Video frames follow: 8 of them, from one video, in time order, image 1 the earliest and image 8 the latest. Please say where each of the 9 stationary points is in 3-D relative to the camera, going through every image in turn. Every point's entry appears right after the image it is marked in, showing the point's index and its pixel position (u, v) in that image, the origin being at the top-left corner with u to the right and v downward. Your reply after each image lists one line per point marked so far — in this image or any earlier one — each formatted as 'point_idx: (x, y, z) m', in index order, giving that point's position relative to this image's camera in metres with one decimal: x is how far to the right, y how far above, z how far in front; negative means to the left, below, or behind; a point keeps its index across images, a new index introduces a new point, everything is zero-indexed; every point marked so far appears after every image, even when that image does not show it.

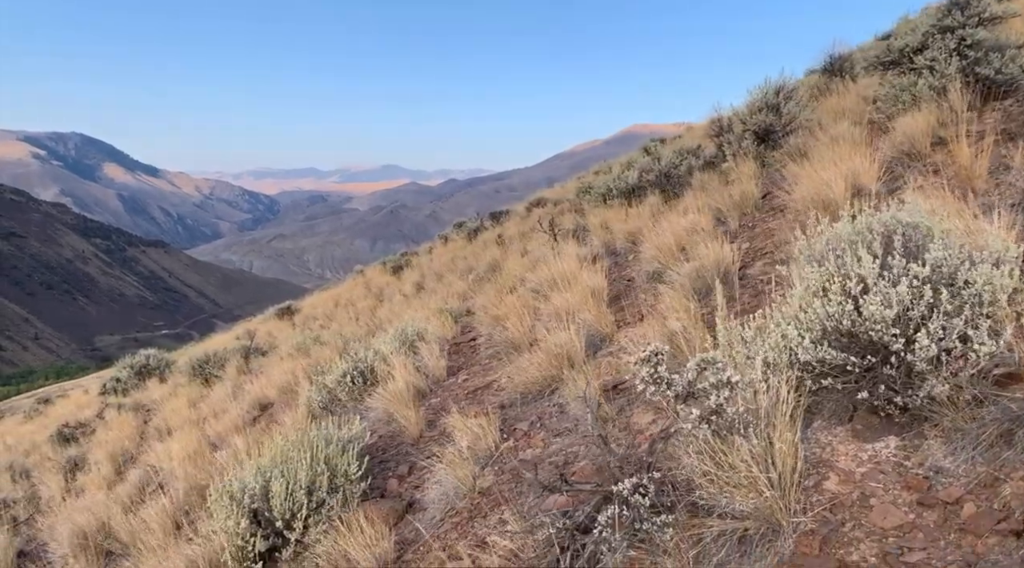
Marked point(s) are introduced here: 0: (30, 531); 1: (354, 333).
0: (-5.0, -2.5, +8.0) m
1: (-2.8, -0.9, +13.6) m
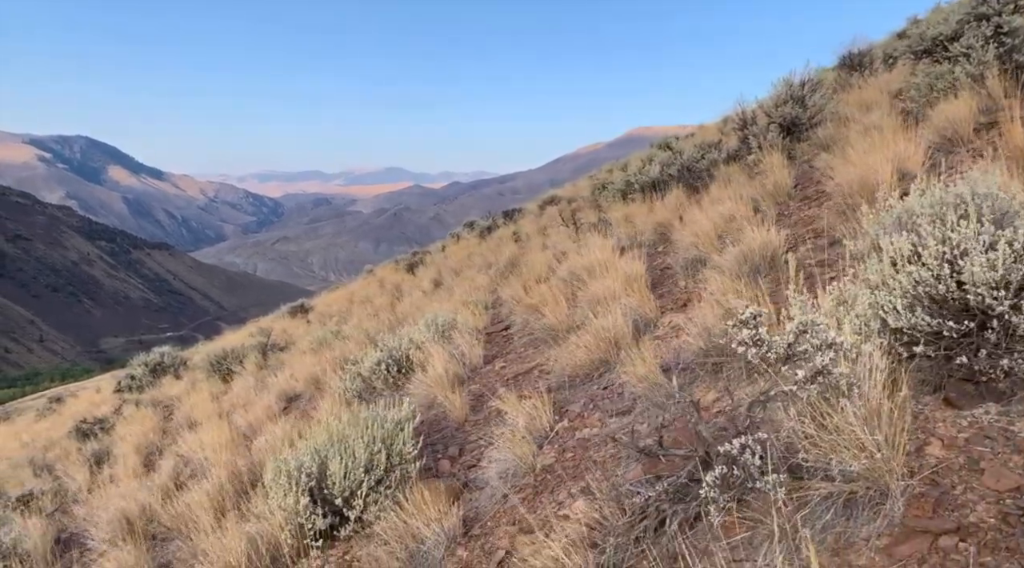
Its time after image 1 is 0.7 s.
0: (-4.6, -2.4, +7.9) m
1: (-2.4, -0.8, +13.6) m
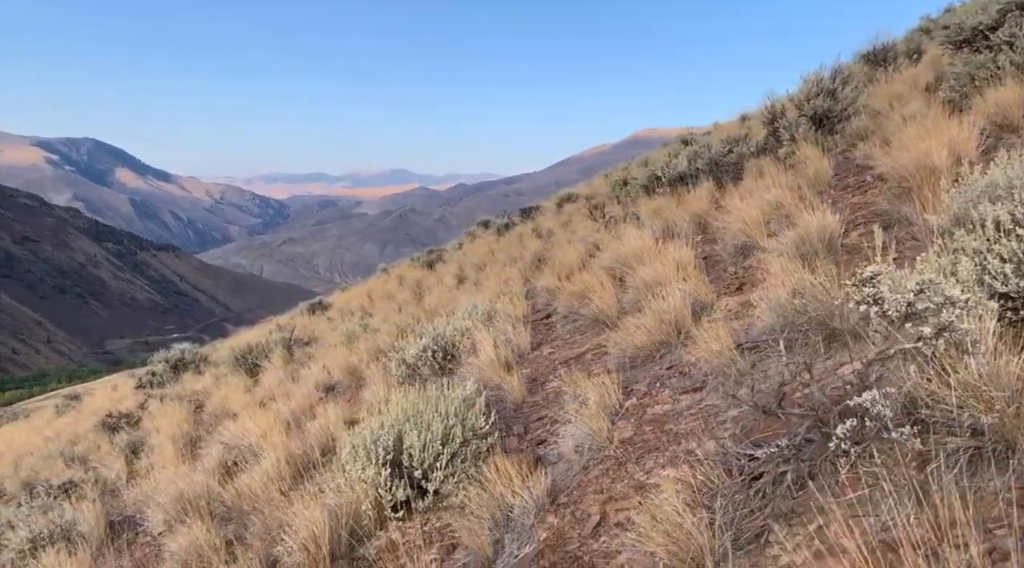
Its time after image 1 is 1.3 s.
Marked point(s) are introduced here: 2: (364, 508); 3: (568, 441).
0: (-4.1, -2.3, +8.0) m
1: (-1.9, -0.6, +13.6) m
2: (-0.8, -1.3, +4.4) m
3: (+0.3, -0.9, +4.4) m
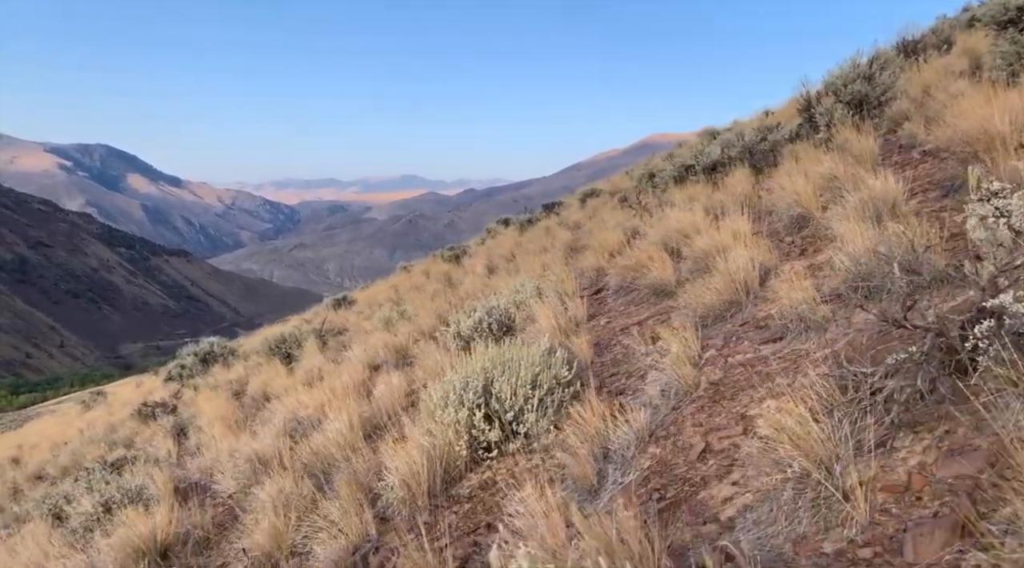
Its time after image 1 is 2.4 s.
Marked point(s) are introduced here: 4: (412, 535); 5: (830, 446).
0: (-3.6, -2.0, +8.2) m
1: (-1.2, -0.4, +13.8) m
2: (-0.3, -1.0, +4.5) m
3: (+0.8, -0.6, +4.6) m
4: (-0.5, -1.3, +4.0) m
5: (+1.2, -0.6, +2.9) m
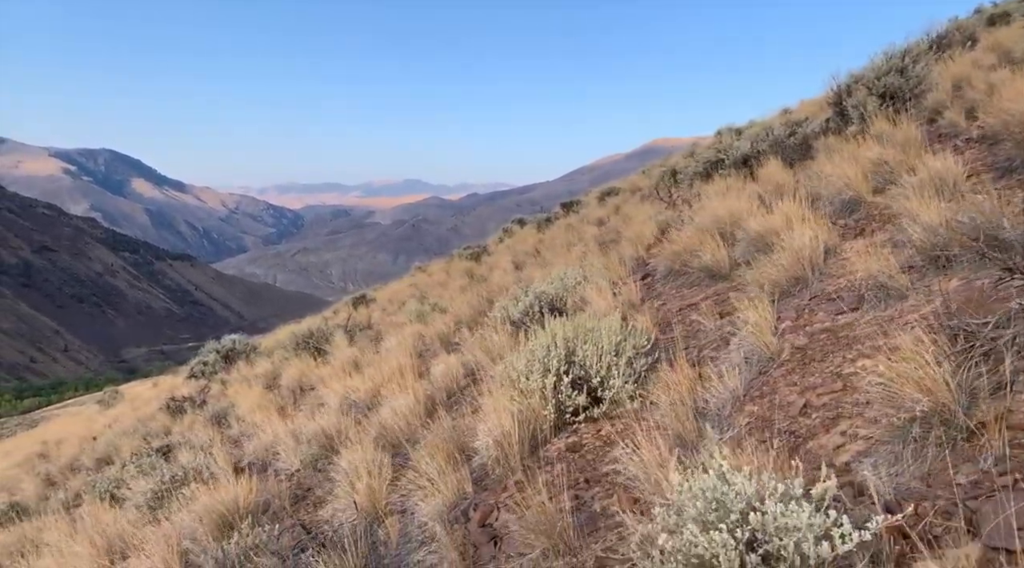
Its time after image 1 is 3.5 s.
0: (-3.0, -1.8, +8.4) m
1: (-0.6, -0.2, +13.9) m
2: (+0.2, -0.8, +4.6) m
3: (+1.4, -0.4, +4.7) m
4: (+0.1, -1.1, +4.2) m
5: (+1.7, -0.4, +3.0) m
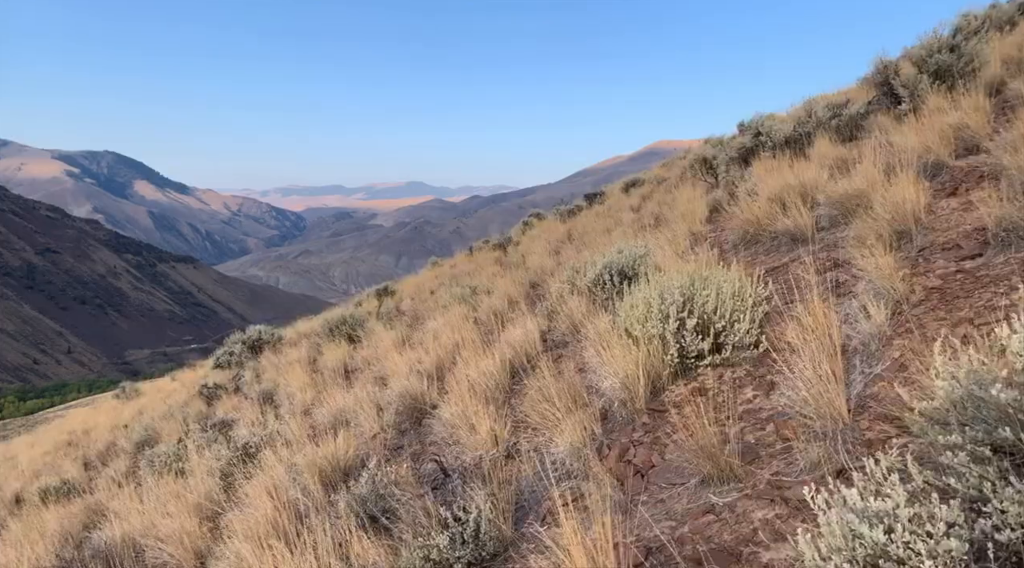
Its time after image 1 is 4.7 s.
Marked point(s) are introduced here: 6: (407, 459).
0: (-2.3, -1.5, +8.3) m
1: (+0.2, +0.1, +13.9) m
2: (+0.9, -0.4, +4.6) m
3: (+2.1, -0.1, +4.6) m
4: (+0.8, -0.8, +4.1) m
5: (+2.4, -0.1, +2.9) m
6: (-0.7, -1.1, +5.0) m
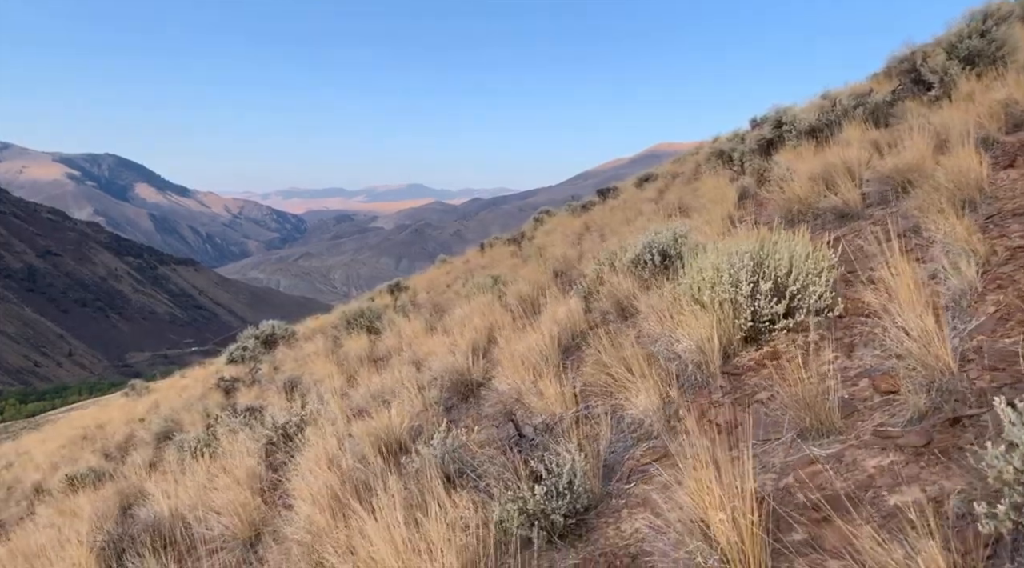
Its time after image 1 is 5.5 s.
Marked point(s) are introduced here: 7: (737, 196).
0: (-1.8, -1.3, +8.2) m
1: (+0.7, +0.3, +13.8) m
2: (+1.3, -0.2, +4.5) m
3: (+2.5, +0.1, +4.5) m
4: (+1.2, -0.6, +4.0) m
5: (+2.8, +0.1, +2.8) m
6: (-0.3, -0.9, +4.9) m
7: (+3.5, +1.4, +12.0) m
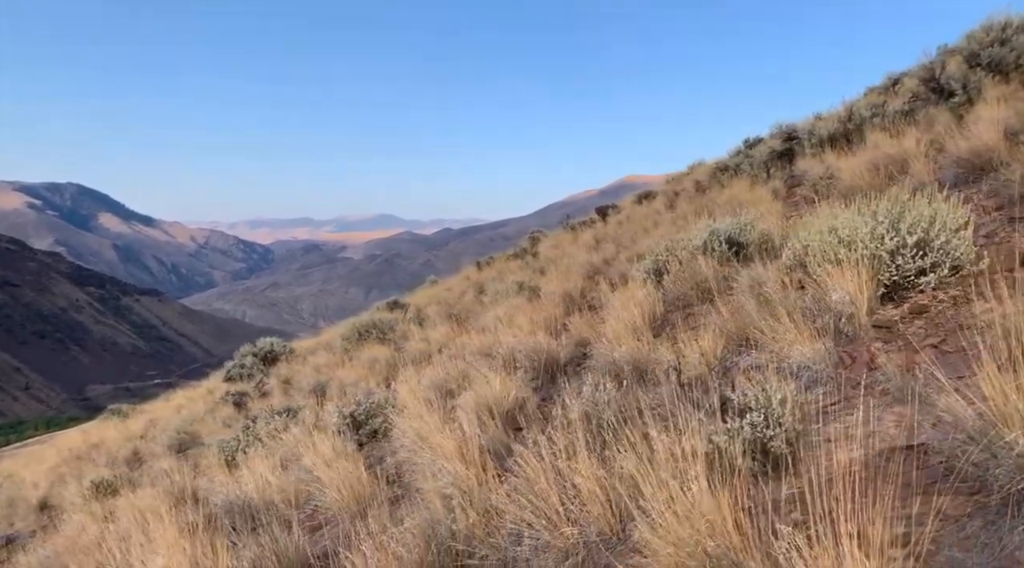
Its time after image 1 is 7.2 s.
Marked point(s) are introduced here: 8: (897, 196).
0: (-1.1, -1.1, +8.0) m
1: (+1.2, +0.2, +13.7) m
2: (+2.1, 0.0, +4.4) m
3: (+3.3, +0.4, +4.5) m
4: (+2.0, -0.3, +3.9) m
5: (+3.7, +0.5, +2.8) m
6: (+0.5, -0.7, +4.8) m
7: (+4.0, +1.4, +12.0) m
8: (+2.5, +0.5, +5.1) m
